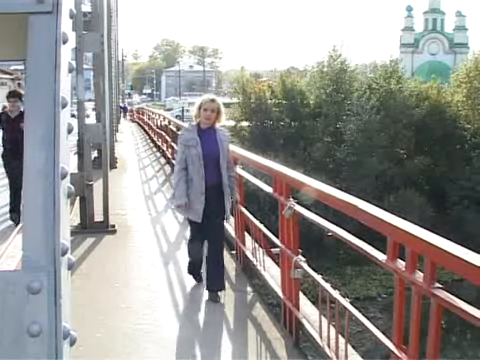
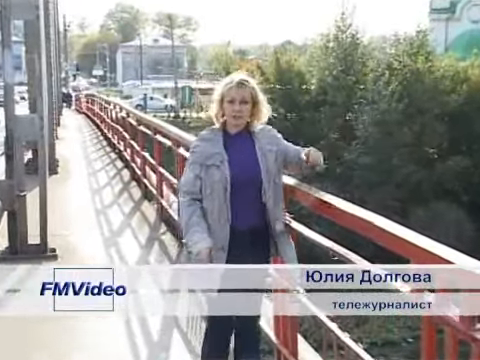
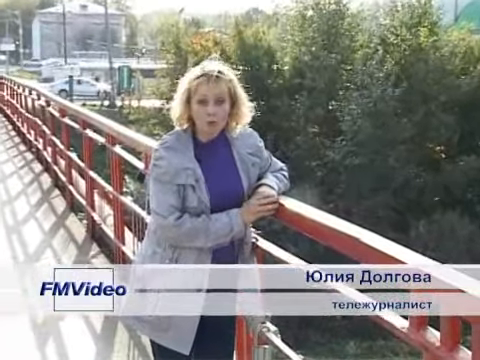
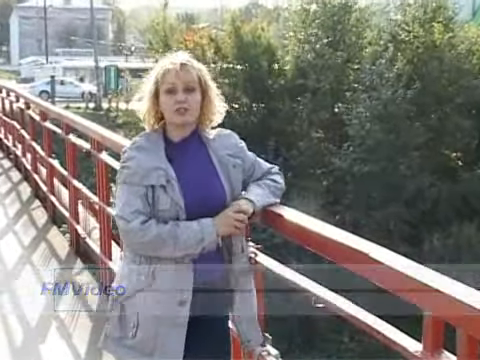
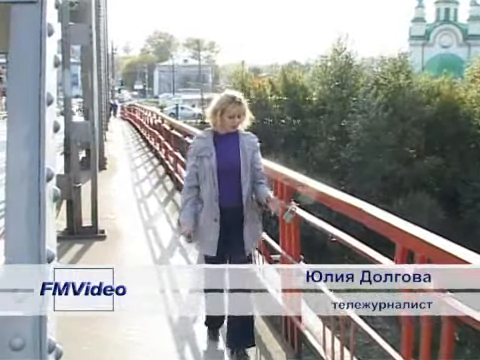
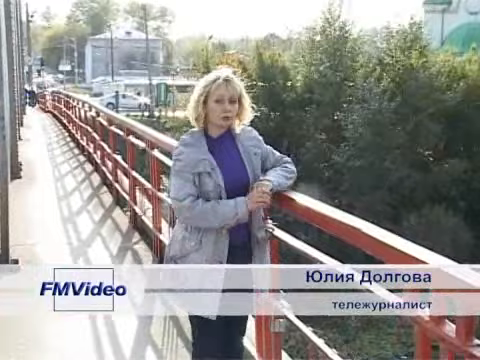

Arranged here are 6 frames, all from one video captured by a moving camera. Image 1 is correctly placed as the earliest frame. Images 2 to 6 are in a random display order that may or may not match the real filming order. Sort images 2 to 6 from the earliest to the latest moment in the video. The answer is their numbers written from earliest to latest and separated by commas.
5, 2, 6, 3, 4
